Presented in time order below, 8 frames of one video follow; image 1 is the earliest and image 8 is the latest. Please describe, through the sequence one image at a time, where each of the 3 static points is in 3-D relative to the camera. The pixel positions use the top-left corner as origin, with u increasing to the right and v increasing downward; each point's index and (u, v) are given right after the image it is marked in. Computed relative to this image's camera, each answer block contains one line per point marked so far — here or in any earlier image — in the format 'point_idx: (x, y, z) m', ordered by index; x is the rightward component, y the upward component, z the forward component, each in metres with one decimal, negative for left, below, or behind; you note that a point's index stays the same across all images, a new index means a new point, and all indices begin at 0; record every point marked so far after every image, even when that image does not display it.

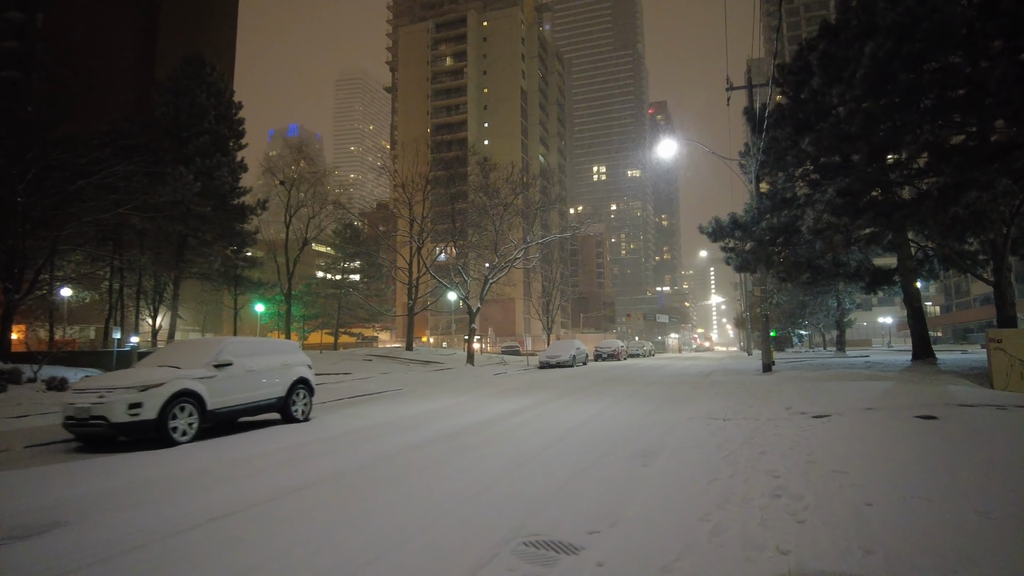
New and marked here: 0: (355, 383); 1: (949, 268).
0: (-5.2, -3.2, +19.0) m
1: (+13.8, +0.8, +18.1) m
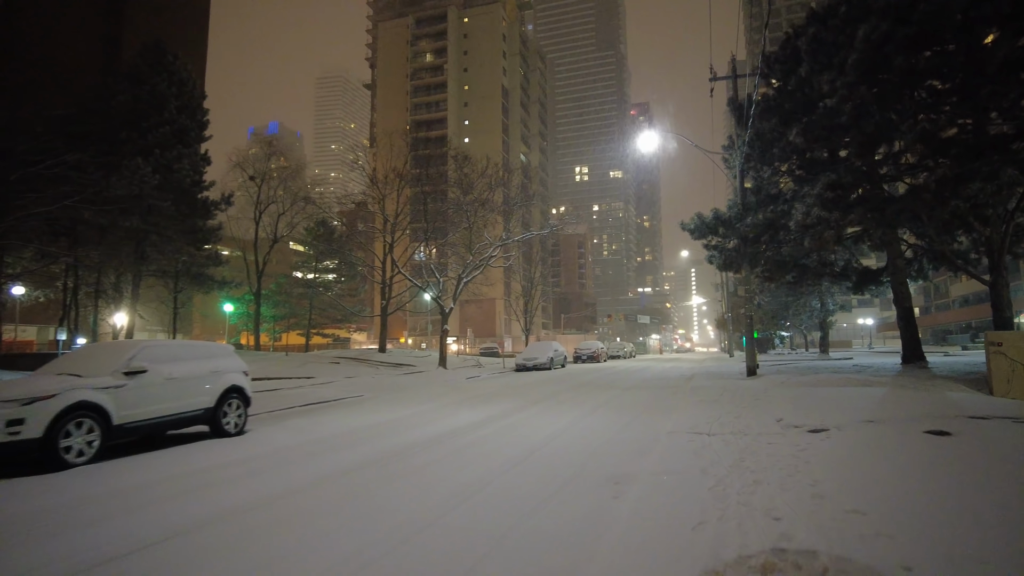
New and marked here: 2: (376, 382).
0: (-6.1, -3.1, +17.8) m
1: (+13.0, +0.8, +17.4) m
2: (-4.7, -3.3, +19.8) m
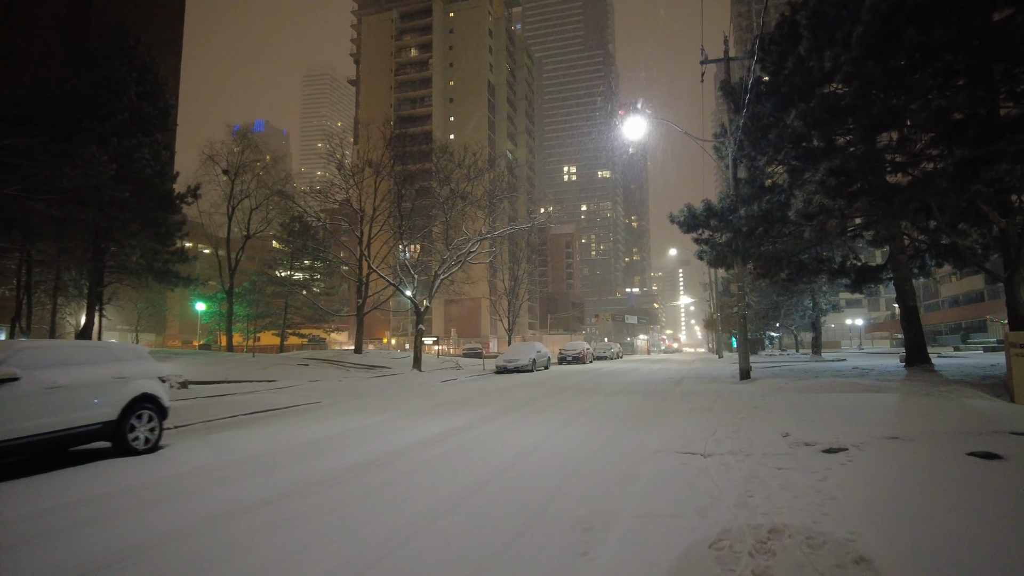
0: (-6.8, -3.0, +16.3) m
1: (+12.3, +0.8, +16.3) m
2: (-5.5, -3.2, +18.4) m
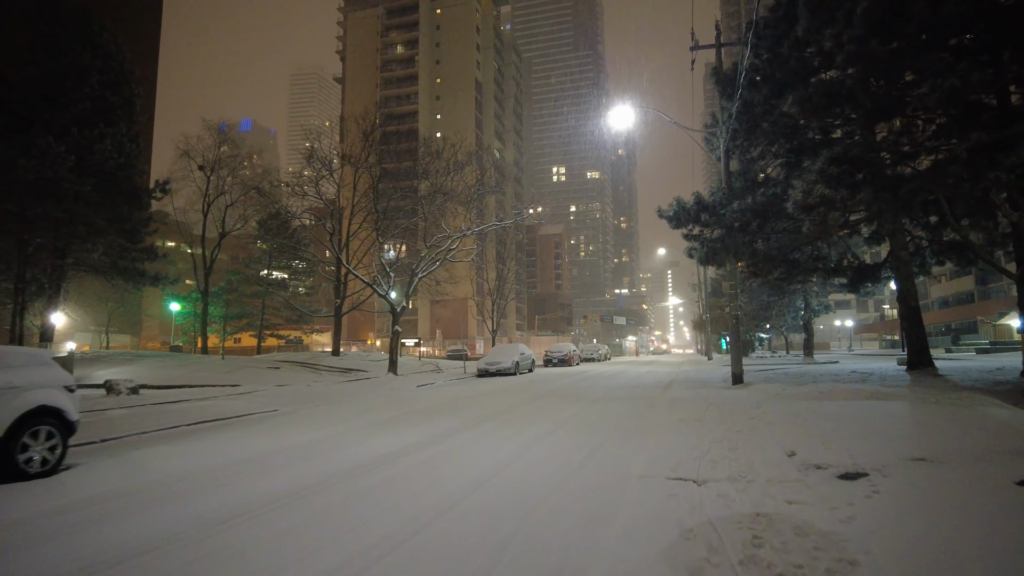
0: (-7.4, -3.0, +15.1) m
1: (+11.7, +0.9, +15.5) m
2: (-6.1, -3.1, +17.2) m
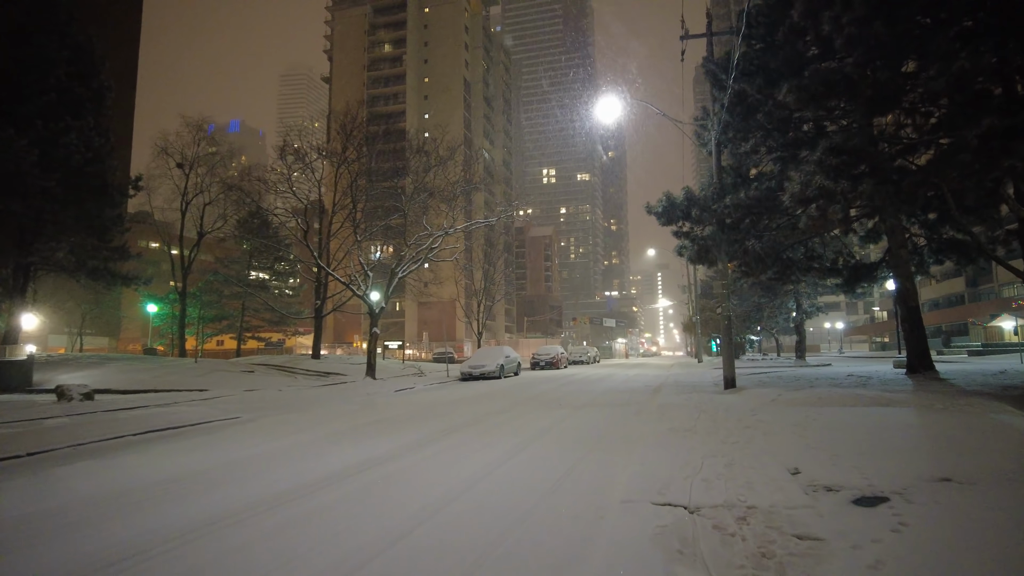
0: (-7.9, -2.9, +14.2) m
1: (+11.3, +0.9, +14.9) m
2: (-6.6, -3.1, +16.3) m
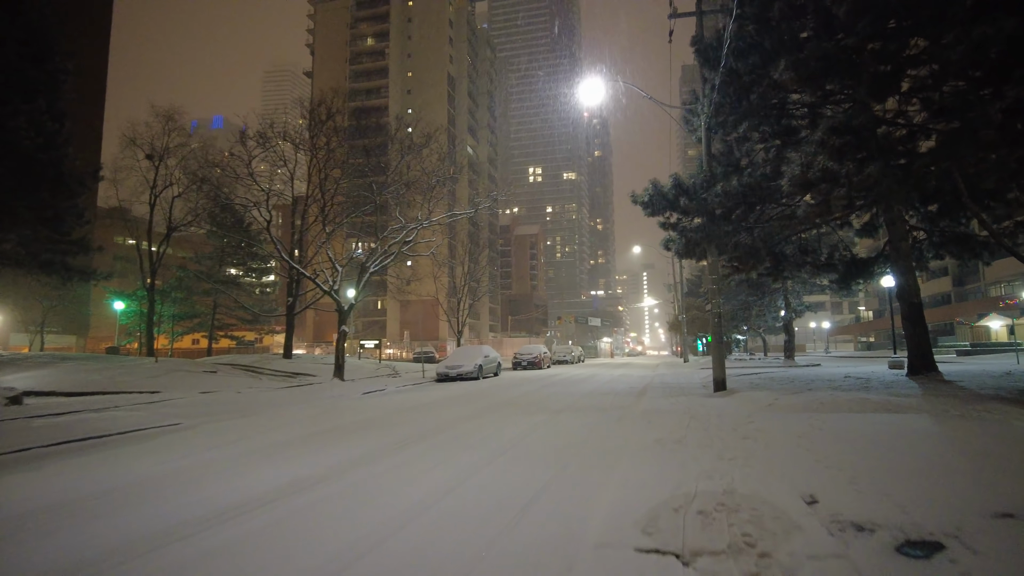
0: (-8.5, -2.8, +12.9) m
1: (+10.7, +0.9, +14.0) m
2: (-7.3, -2.9, +15.1) m
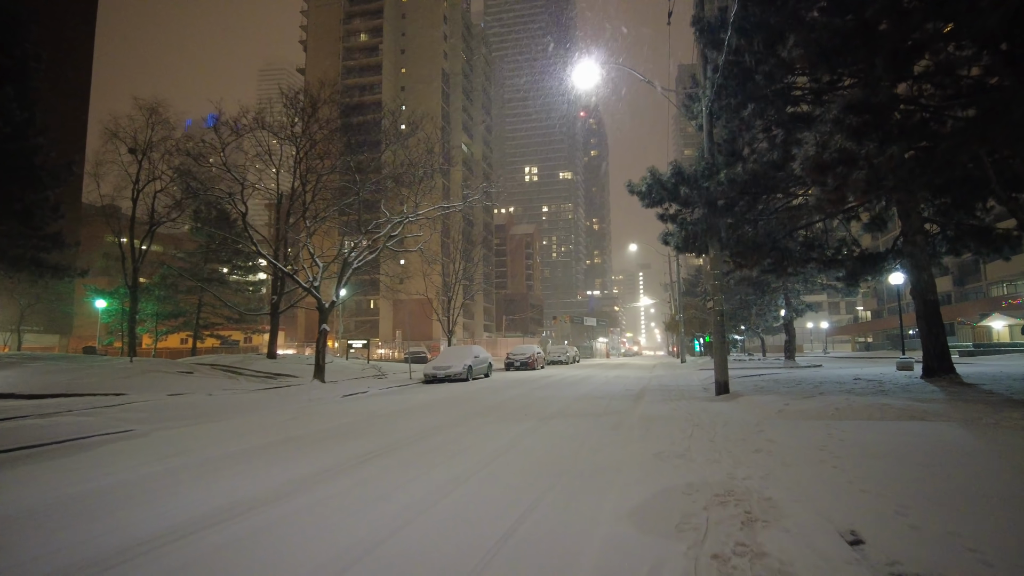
0: (-8.7, -2.7, +11.9) m
1: (+10.4, +1.0, +13.2) m
2: (-7.5, -2.8, +14.1) m
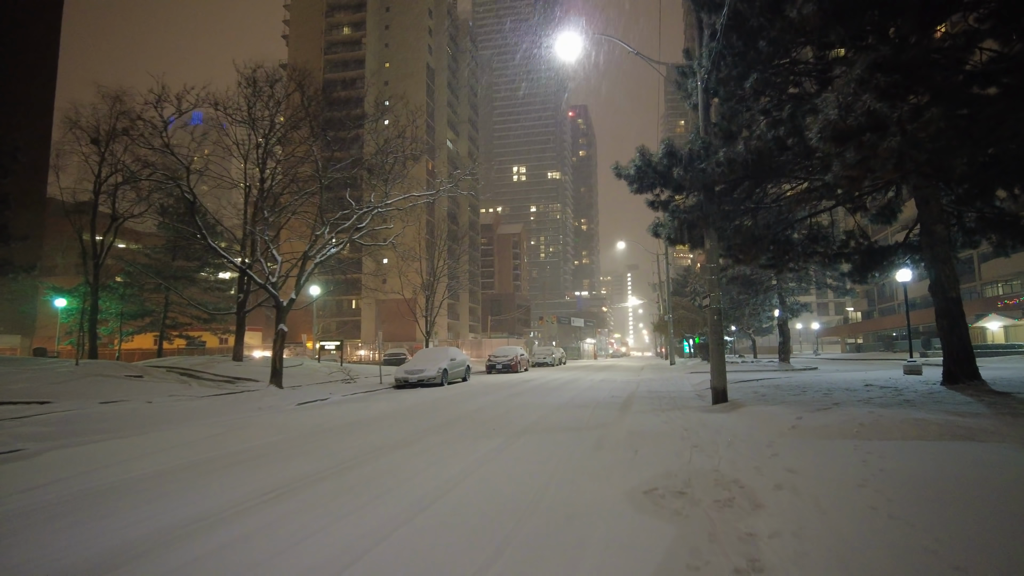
0: (-9.3, -2.5, +10.3) m
1: (+9.8, +1.1, +12.0) m
2: (-8.1, -2.7, +12.5) m
